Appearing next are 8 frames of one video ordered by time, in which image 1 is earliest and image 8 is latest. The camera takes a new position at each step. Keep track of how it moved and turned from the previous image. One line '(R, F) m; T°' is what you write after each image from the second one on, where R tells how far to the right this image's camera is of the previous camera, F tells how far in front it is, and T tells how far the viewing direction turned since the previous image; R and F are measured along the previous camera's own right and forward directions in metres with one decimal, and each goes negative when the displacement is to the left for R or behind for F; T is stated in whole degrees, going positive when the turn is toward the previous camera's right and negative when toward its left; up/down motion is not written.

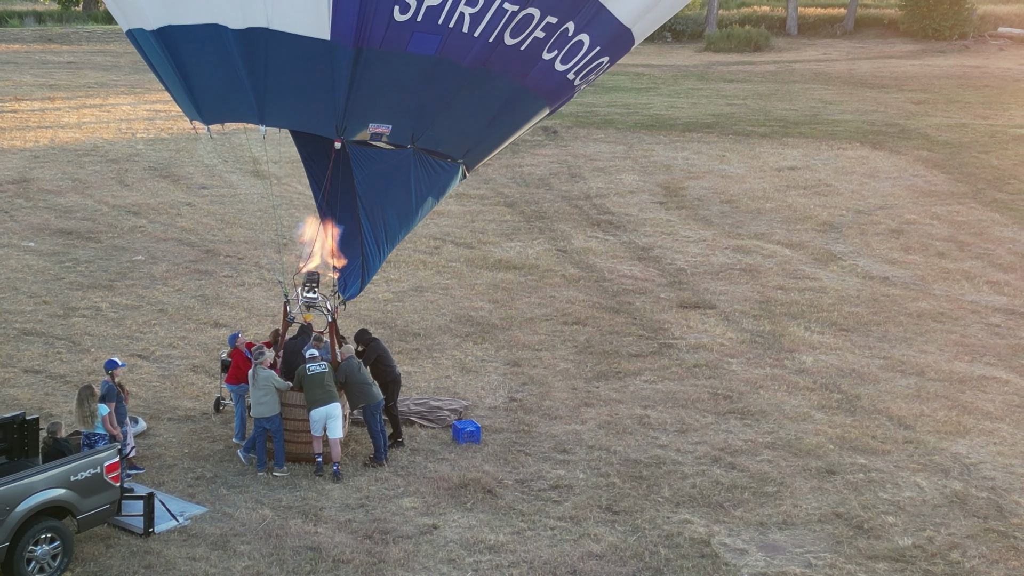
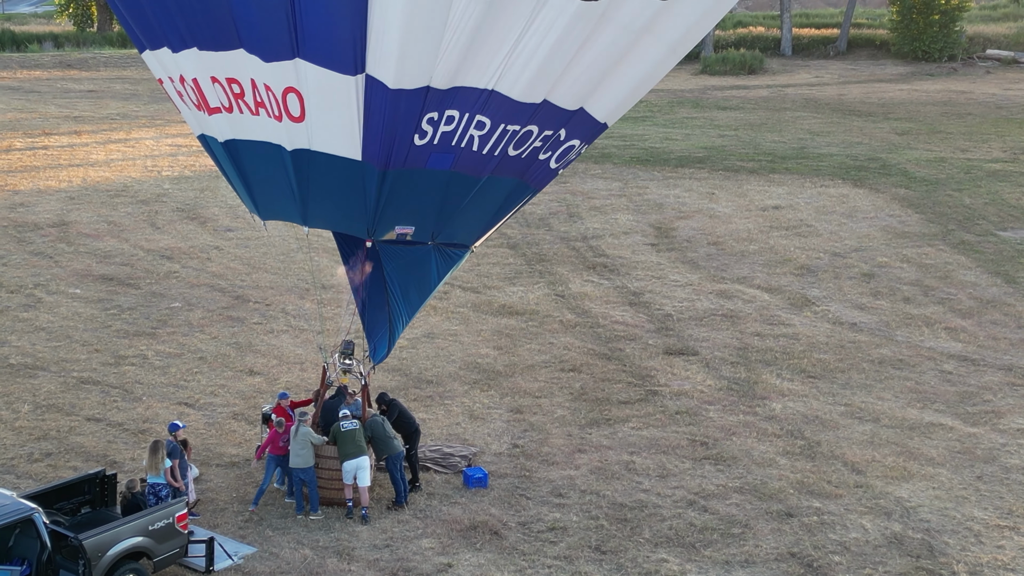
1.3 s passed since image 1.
(0.0, -0.9) m; 0°
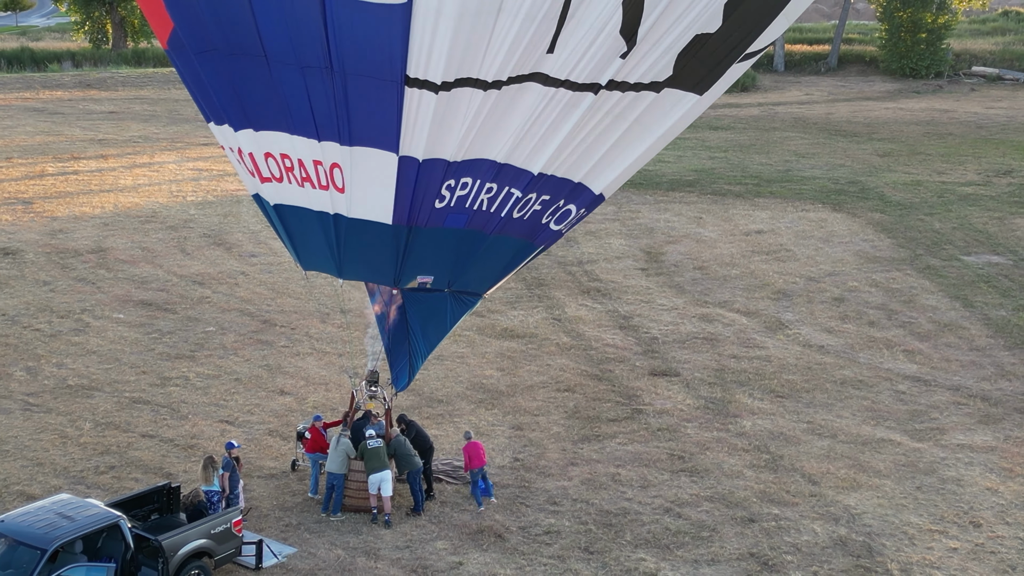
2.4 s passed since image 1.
(0.0, -1.0) m; 0°
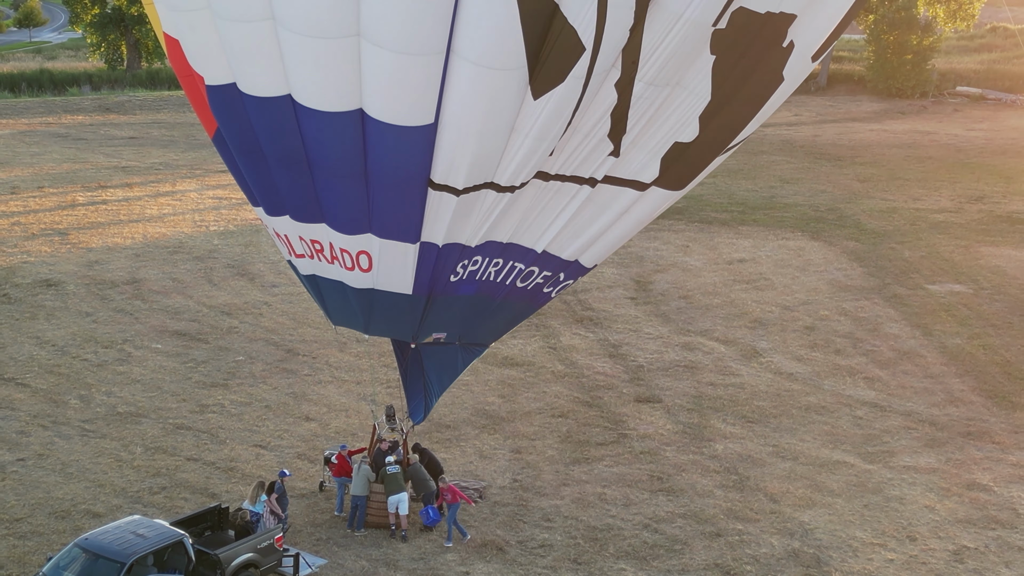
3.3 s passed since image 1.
(0.0, -1.2) m; 0°
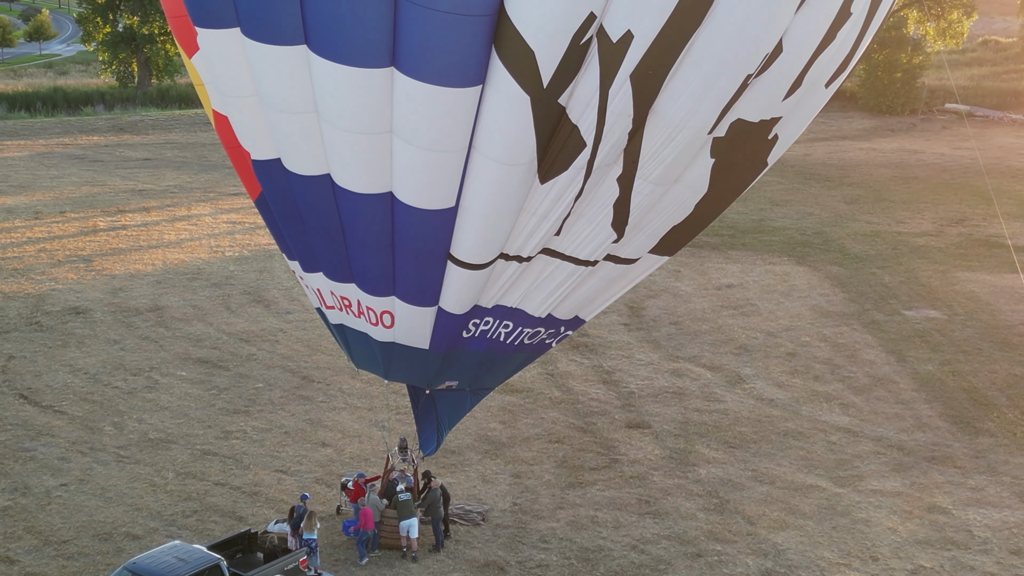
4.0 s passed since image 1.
(0.0, -0.9) m; 0°
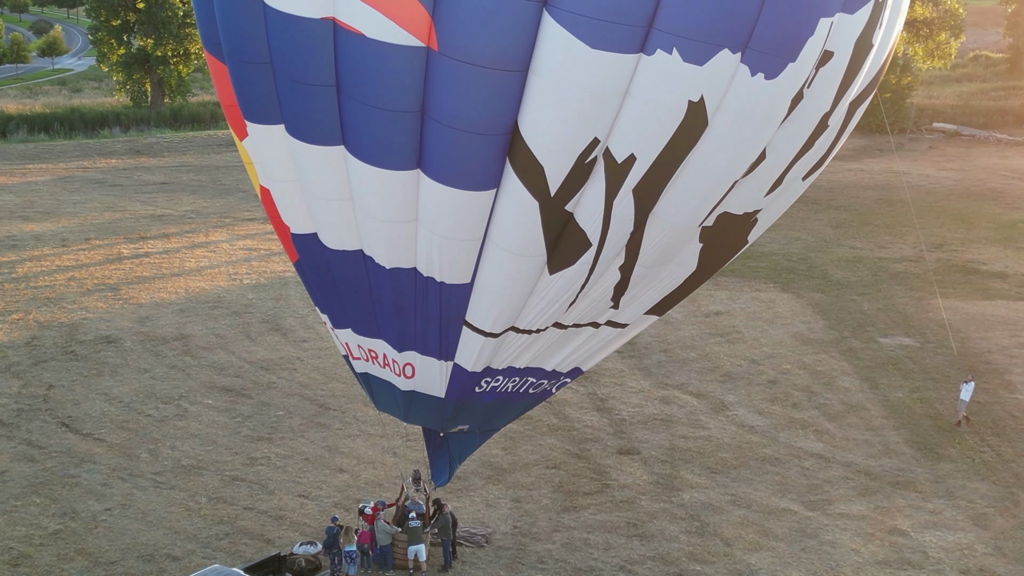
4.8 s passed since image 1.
(0.0, -1.1) m; 0°
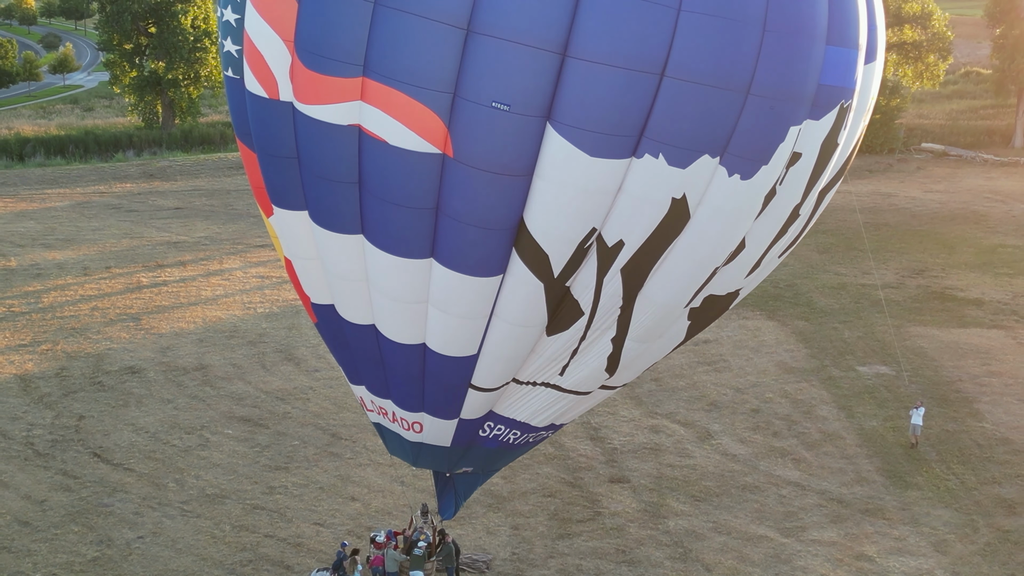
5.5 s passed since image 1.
(0.0, -1.0) m; 0°
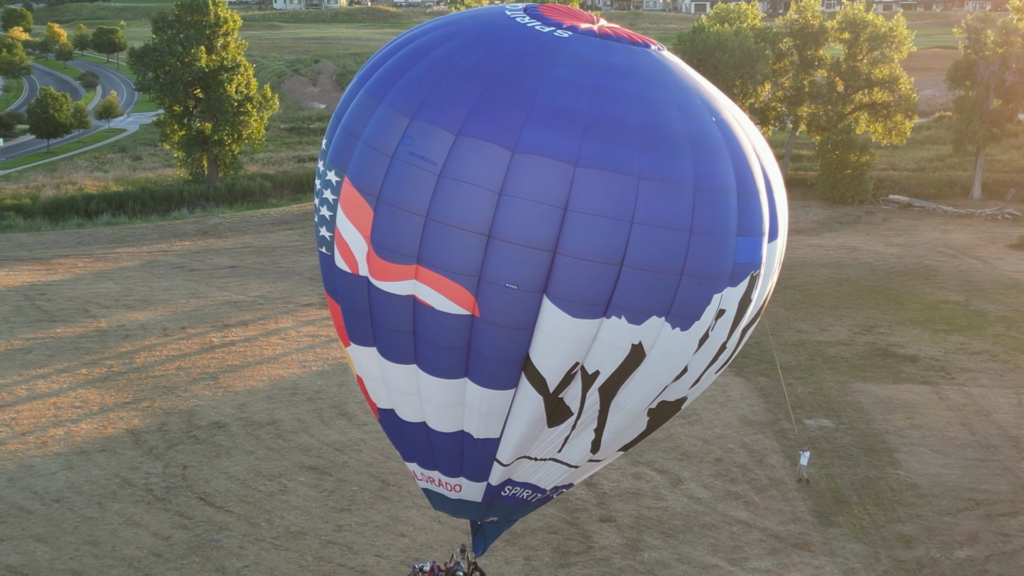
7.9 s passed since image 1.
(-0.1, -4.1) m; 0°
